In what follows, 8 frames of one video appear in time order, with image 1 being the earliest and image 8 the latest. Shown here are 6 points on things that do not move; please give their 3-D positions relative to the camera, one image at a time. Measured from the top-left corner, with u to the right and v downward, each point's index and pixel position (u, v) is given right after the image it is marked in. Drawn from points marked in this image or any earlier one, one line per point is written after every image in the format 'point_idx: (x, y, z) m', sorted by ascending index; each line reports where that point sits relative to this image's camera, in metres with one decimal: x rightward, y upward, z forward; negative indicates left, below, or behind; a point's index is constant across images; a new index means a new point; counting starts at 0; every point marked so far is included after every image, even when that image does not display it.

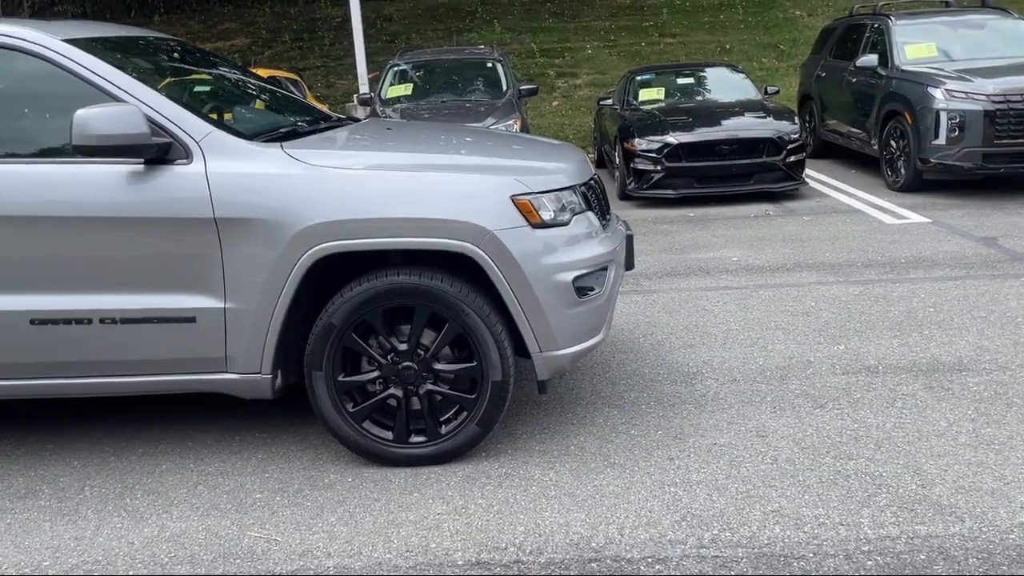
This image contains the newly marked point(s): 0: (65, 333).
0: (-2.0, -0.2, +3.8) m
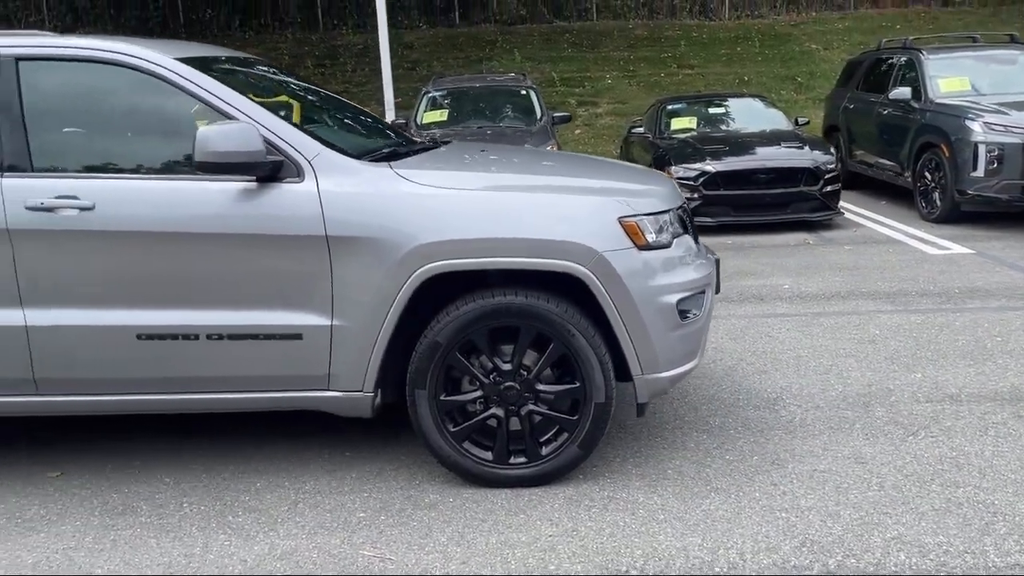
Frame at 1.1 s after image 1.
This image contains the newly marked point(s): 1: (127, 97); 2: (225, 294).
0: (-1.5, -0.3, +3.8) m
1: (-1.8, +0.9, +3.9) m
2: (-1.3, 0.0, +3.8) m
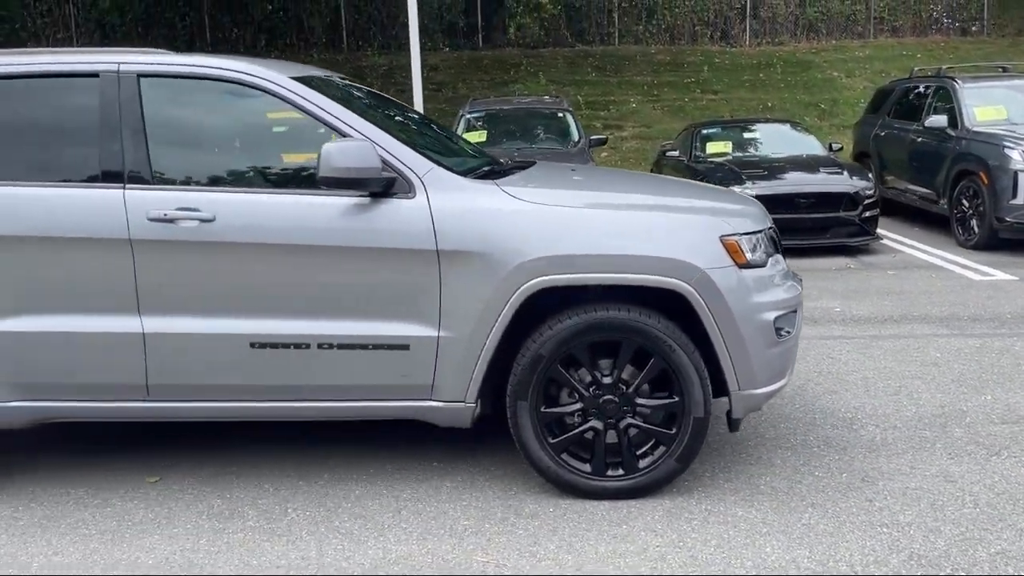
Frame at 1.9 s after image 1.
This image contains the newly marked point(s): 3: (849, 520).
0: (-1.1, -0.3, +3.9) m
1: (-1.4, +0.8, +4.0) m
2: (-0.8, -0.1, +3.9) m
3: (+1.5, -1.0, +3.7) m
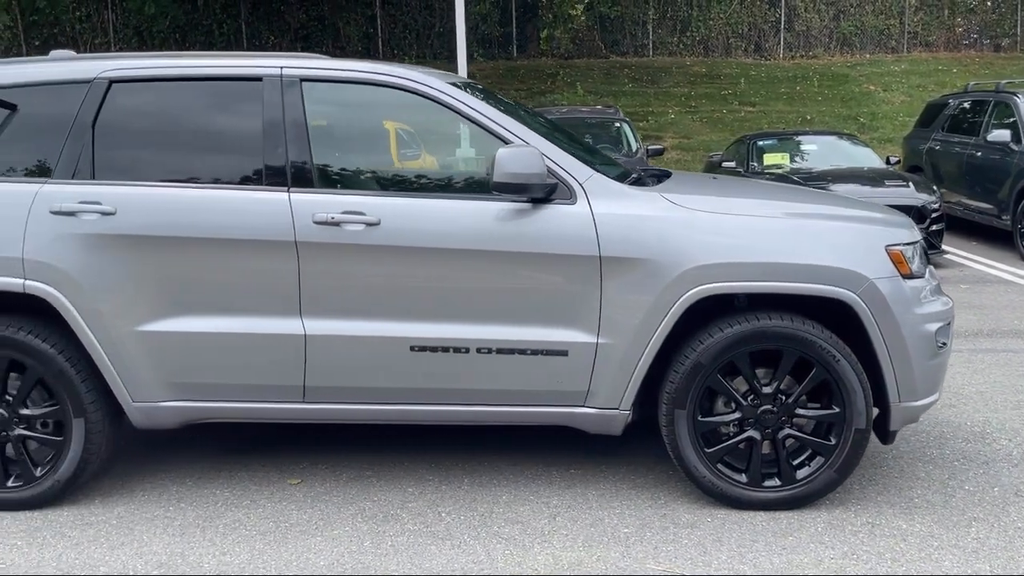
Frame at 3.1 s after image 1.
0: (-0.3, -0.3, +3.9) m
1: (-0.6, +0.8, +4.0) m
2: (-0.1, -0.1, +3.9) m
3: (+2.2, -1.1, +3.7) m
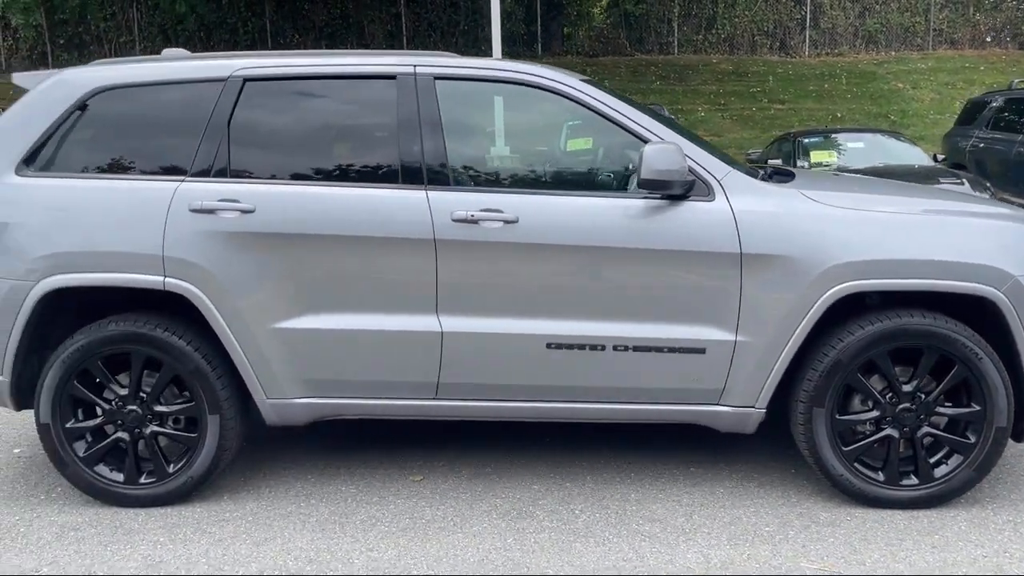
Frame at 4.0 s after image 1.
0: (+0.3, -0.3, +3.9) m
1: (0.0, +0.8, +4.0) m
2: (+0.6, -0.1, +3.9) m
3: (+2.8, -1.1, +3.7) m
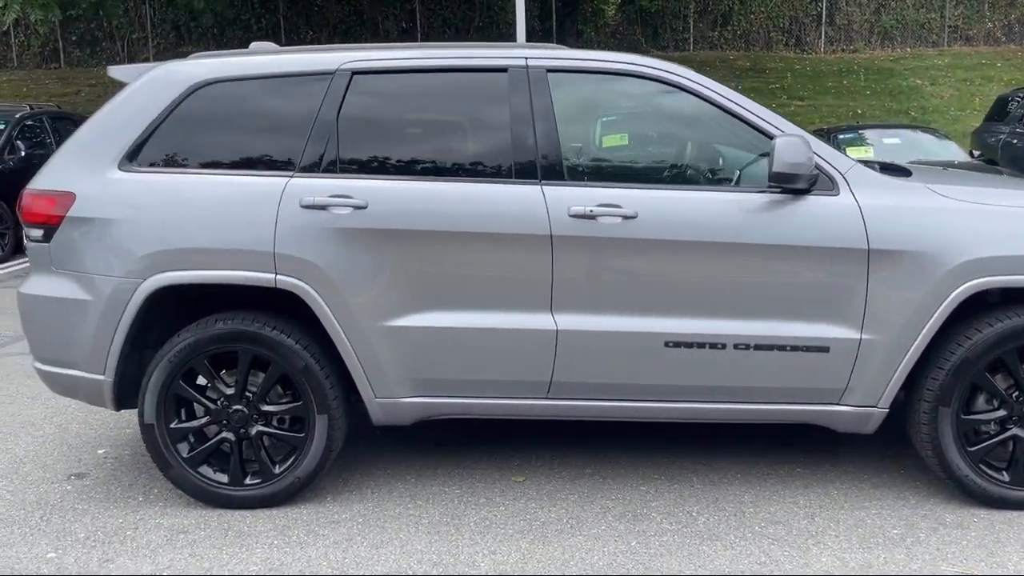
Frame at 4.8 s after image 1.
0: (+0.8, -0.3, +3.8) m
1: (+0.6, +0.8, +3.9) m
2: (+1.1, -0.1, +3.8) m
3: (+3.3, -1.0, +3.6) m
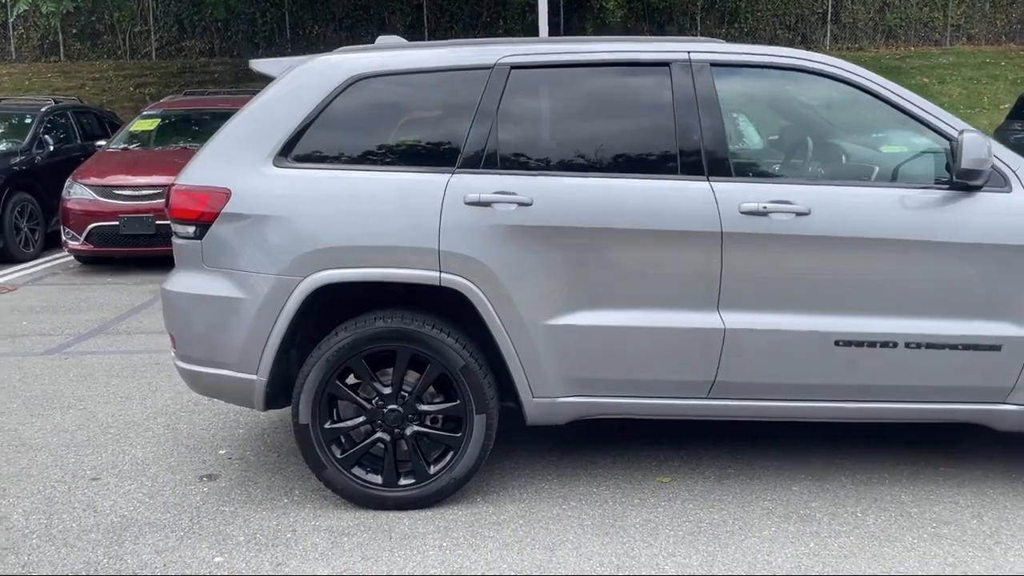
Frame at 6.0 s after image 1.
0: (+1.6, -0.3, +3.8) m
1: (+1.3, +0.8, +3.9) m
2: (+1.8, -0.1, +3.8) m
3: (+4.1, -1.0, +3.6) m
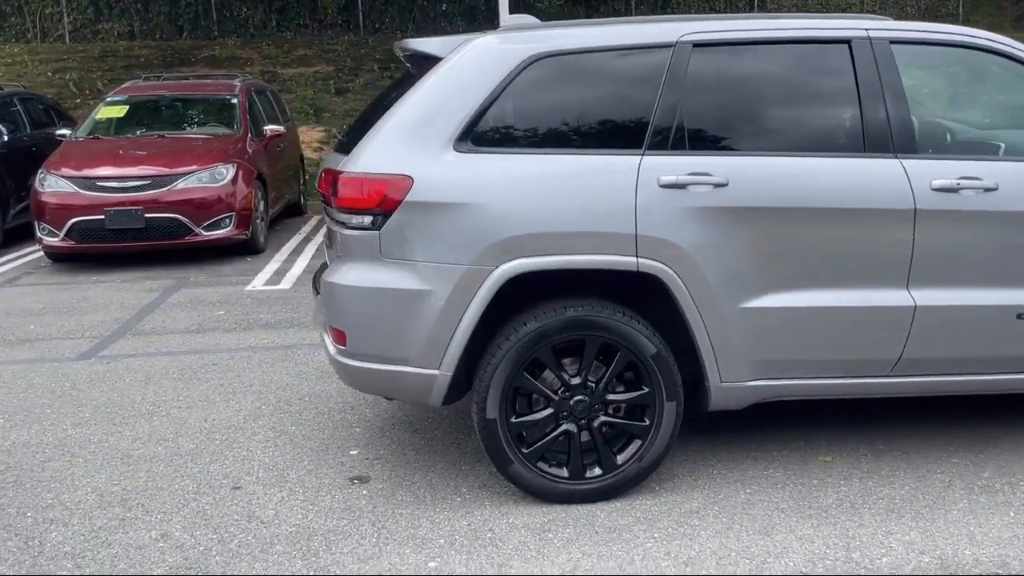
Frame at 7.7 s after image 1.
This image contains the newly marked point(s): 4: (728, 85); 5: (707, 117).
0: (+2.4, -0.2, +3.9) m
1: (+2.1, +0.9, +4.0) m
2: (+2.7, +0.1, +3.9) m
3: (+5.0, -0.8, +4.0) m
4: (+1.1, +0.9, +3.9) m
5: (+0.9, +0.8, +3.8) m
